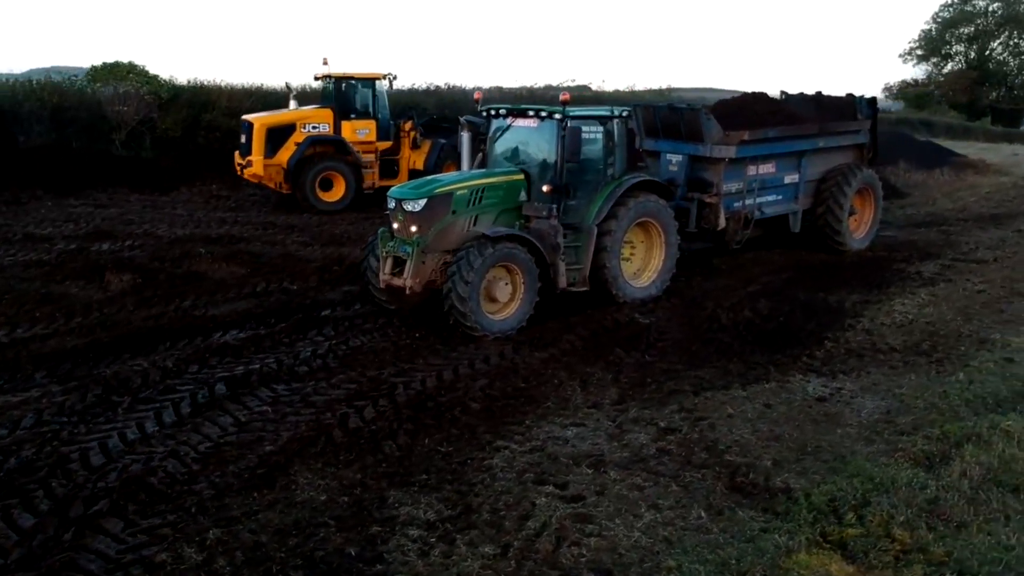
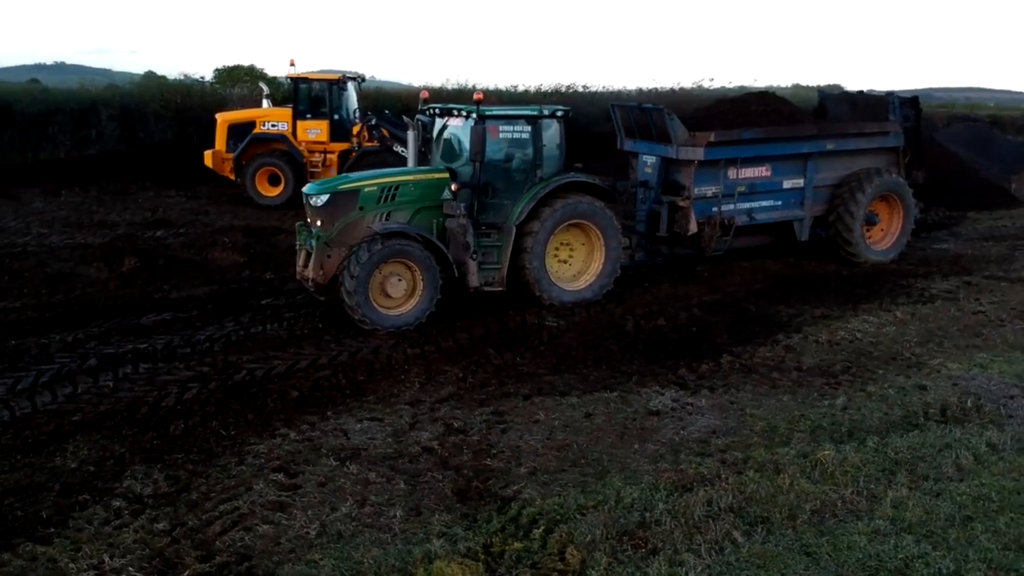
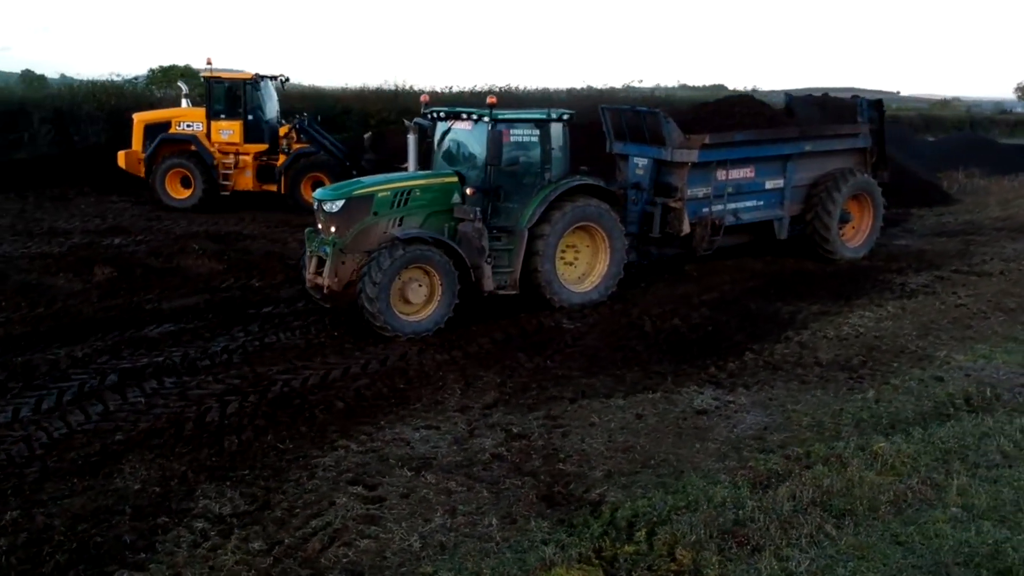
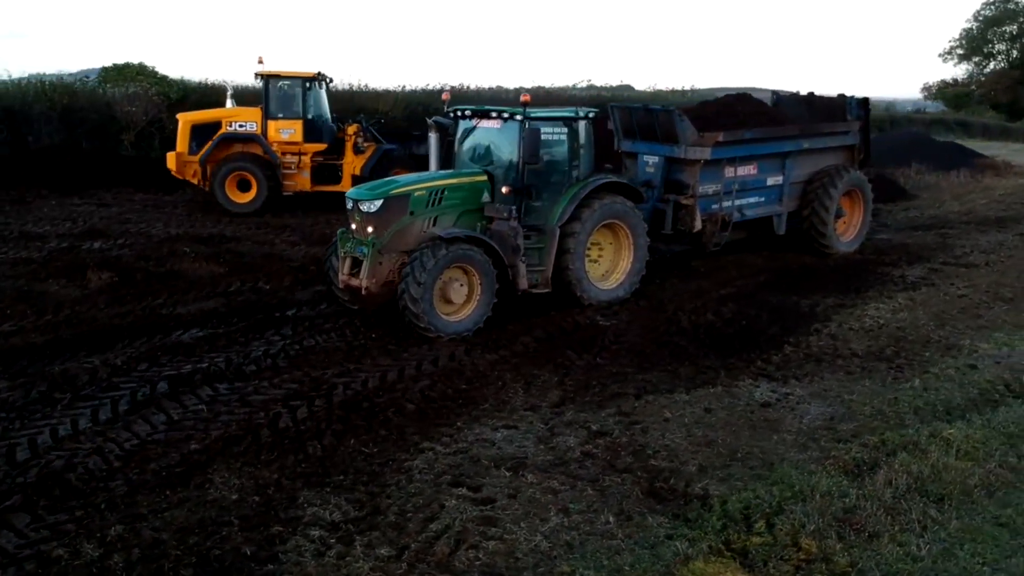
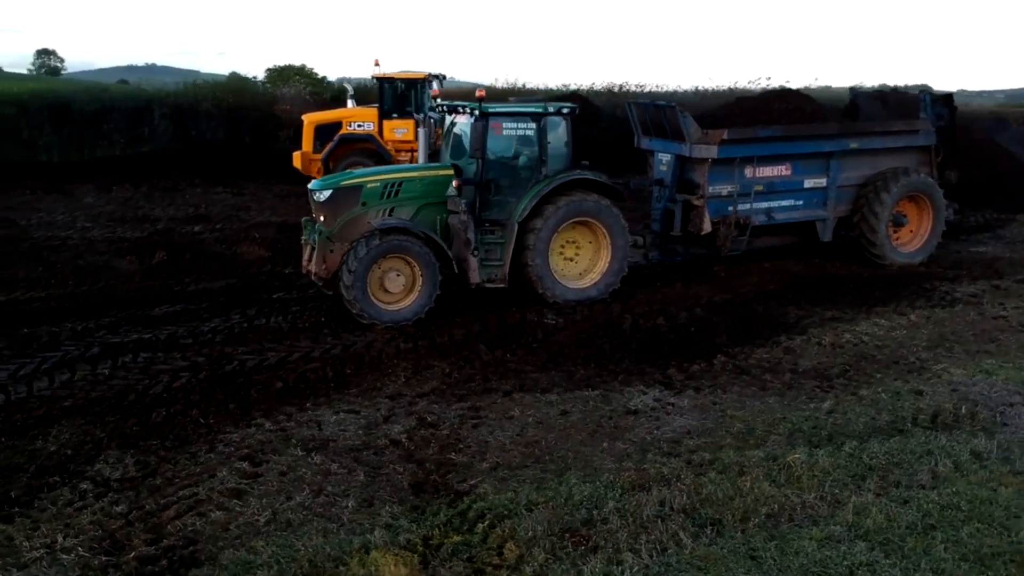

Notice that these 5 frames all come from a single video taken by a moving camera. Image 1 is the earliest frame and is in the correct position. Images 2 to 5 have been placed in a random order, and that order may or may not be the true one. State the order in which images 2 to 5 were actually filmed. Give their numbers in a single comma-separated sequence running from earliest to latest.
4, 3, 2, 5
